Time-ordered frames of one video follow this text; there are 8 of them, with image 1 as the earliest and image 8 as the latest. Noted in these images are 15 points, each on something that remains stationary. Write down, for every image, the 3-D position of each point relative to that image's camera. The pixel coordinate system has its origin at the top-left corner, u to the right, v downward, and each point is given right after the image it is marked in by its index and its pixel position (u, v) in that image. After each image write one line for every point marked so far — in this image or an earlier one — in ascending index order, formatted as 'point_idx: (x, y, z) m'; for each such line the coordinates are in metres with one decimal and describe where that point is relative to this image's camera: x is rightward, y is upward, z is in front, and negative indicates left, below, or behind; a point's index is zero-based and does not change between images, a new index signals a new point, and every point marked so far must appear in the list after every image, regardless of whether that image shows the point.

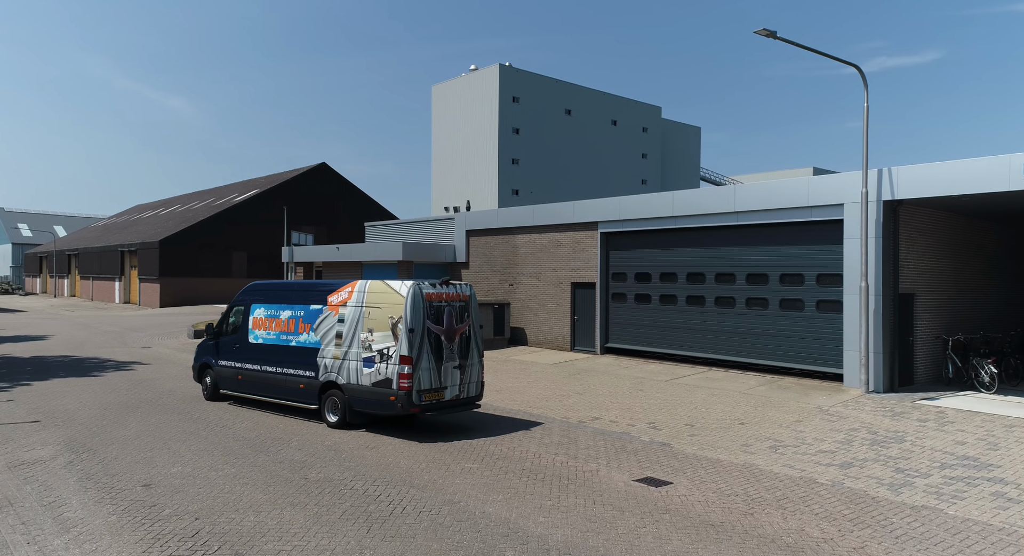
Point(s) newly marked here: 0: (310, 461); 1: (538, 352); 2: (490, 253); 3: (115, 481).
0: (-2.4, -2.2, +7.5) m
1: (+0.7, -2.1, +17.4) m
2: (-0.7, +0.8, +19.7) m
3: (-4.2, -2.1, +6.6) m
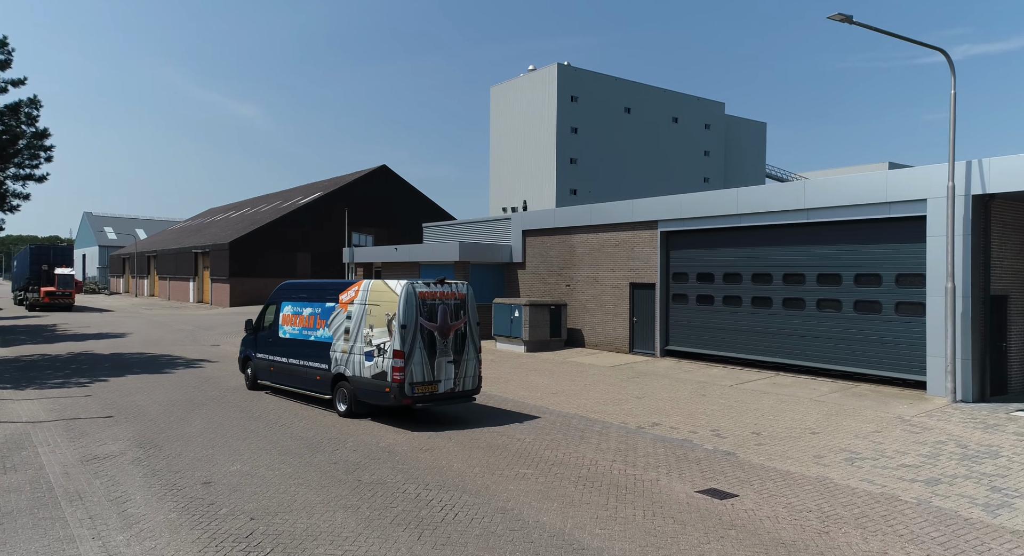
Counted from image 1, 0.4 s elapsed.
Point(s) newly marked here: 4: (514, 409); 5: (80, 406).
0: (-1.8, -2.2, +7.4) m
1: (+2.2, -2.1, +17.1) m
2: (+1.1, +0.8, +19.4) m
3: (-3.6, -2.1, +6.7) m
4: (0.0, -2.3, +10.9) m
5: (-7.0, -2.1, +10.2) m
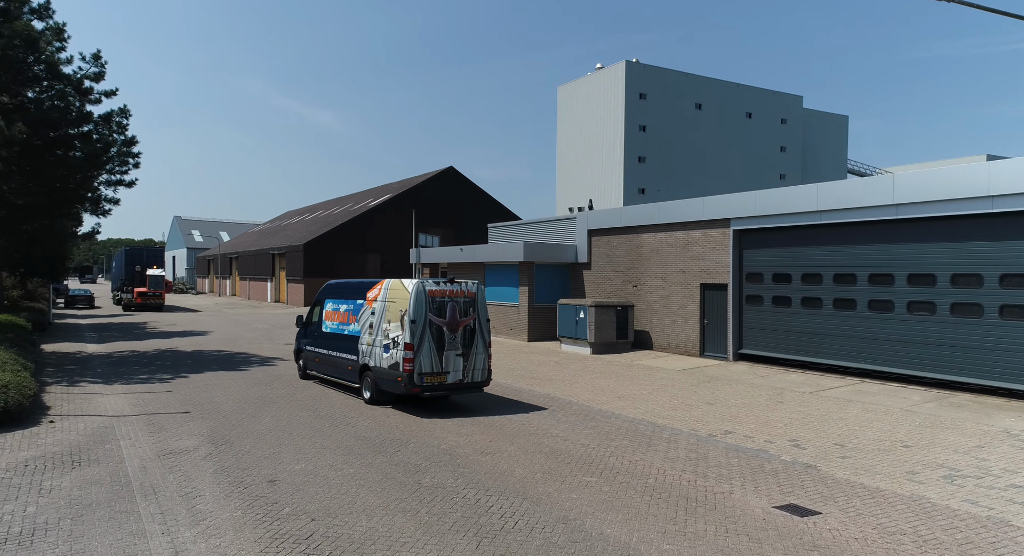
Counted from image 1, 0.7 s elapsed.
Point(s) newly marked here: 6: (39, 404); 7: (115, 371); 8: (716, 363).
0: (-1.0, -2.2, +7.4) m
1: (+4.0, -2.1, +16.5) m
2: (+3.0, +0.8, +19.0) m
3: (-2.9, -2.2, +6.9) m
4: (+1.1, -2.3, +10.6) m
5: (-6.0, -2.1, +10.6) m
6: (-7.4, -2.0, +9.8) m
7: (-9.0, -2.1, +14.2) m
8: (+5.0, -2.1, +15.5) m
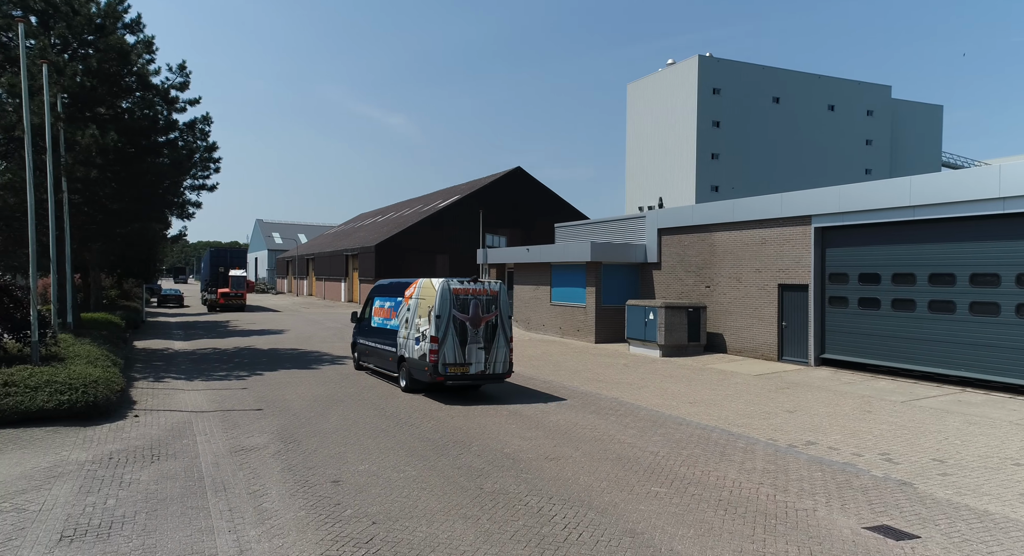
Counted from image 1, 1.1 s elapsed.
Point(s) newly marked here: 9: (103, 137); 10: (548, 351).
0: (-0.3, -2.2, +7.2) m
1: (+5.7, -2.1, +15.8) m
2: (+5.0, +0.8, +18.3) m
3: (-2.2, -2.2, +6.9) m
4: (+2.2, -2.3, +10.2) m
5: (-4.8, -2.1, +11.0) m
6: (-6.4, -2.0, +10.3) m
7: (-7.5, -2.1, +14.9) m
8: (+6.6, -2.1, +14.6) m
9: (-9.0, +3.1, +13.8) m
10: (+1.1, -2.1, +18.3) m
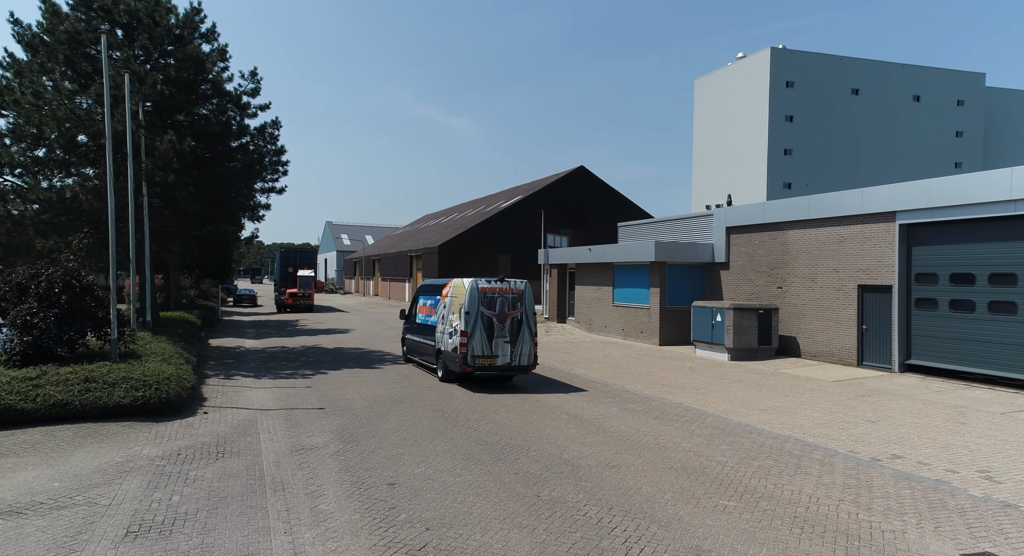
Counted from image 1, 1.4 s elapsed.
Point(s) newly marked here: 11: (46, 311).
0: (+0.4, -2.2, +7.0) m
1: (+7.2, -2.1, +14.9) m
2: (+6.8, +0.8, +17.5) m
3: (-1.6, -2.2, +6.9) m
4: (+3.1, -2.3, +9.7) m
5: (-3.8, -2.1, +11.2) m
6: (-5.4, -2.0, +10.7) m
7: (-6.0, -2.2, +15.4) m
8: (+8.0, -2.1, +13.7) m
9: (-7.7, +3.1, +14.5) m
10: (+2.8, -2.1, +17.9) m
11: (-6.9, -0.5, +9.2) m
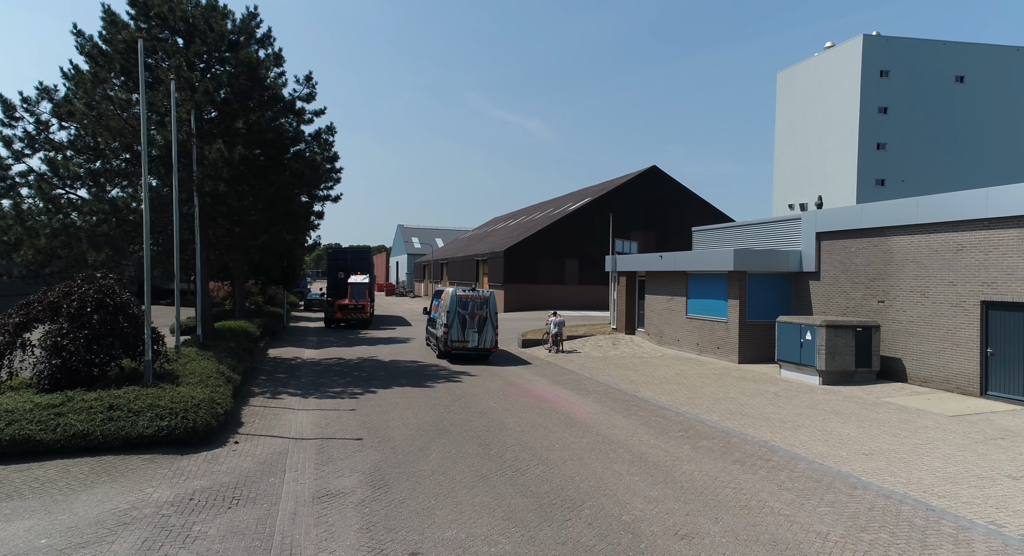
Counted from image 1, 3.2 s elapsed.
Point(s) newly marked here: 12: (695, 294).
0: (+0.8, -2.5, +5.8) m
1: (+8.4, -2.4, +12.8) m
2: (+8.3, +0.5, +15.5) m
3: (-1.2, -2.5, +5.9) m
4: (+3.9, -2.6, +8.2) m
5: (-2.8, -2.4, +10.4) m
6: (-4.5, -2.3, +10.1) m
7: (-4.6, -2.4, +14.8) m
8: (+9.1, -2.4, +11.5) m
9: (-6.3, +2.8, +14.1) m
10: (+4.5, -2.4, +16.3) m
11: (-6.1, -0.8, +8.8) m
12: (+5.6, -0.5, +19.2) m
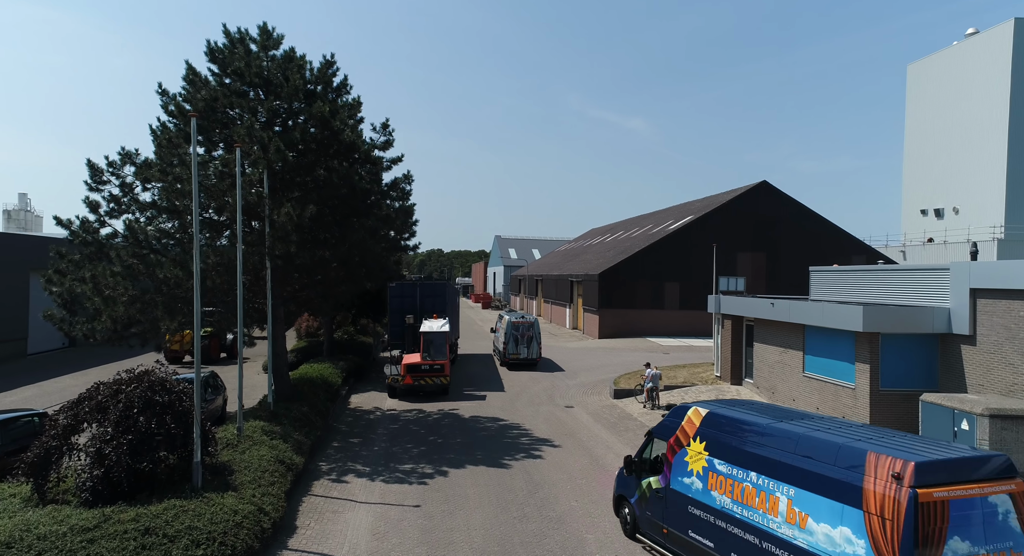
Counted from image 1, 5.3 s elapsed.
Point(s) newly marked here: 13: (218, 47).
0: (+1.2, -3.8, +4.2) m
1: (+9.9, -3.8, +9.9) m
2: (+10.2, -1.0, +12.6) m
3: (-0.7, -3.8, +4.6) m
4: (+4.6, -4.0, +6.1) m
5: (-1.7, -3.8, +9.3) m
6: (-3.3, -3.7, +9.3) m
7: (-2.7, -3.8, +13.9) m
8: (+10.3, -3.8, +8.6) m
9: (-4.5, +1.5, +13.5) m
10: (+6.5, -3.9, +14.0) m
11: (-5.2, -2.1, +8.3) m
12: (+8.1, -1.9, +16.7) m
13: (-6.7, +5.3, +14.3) m
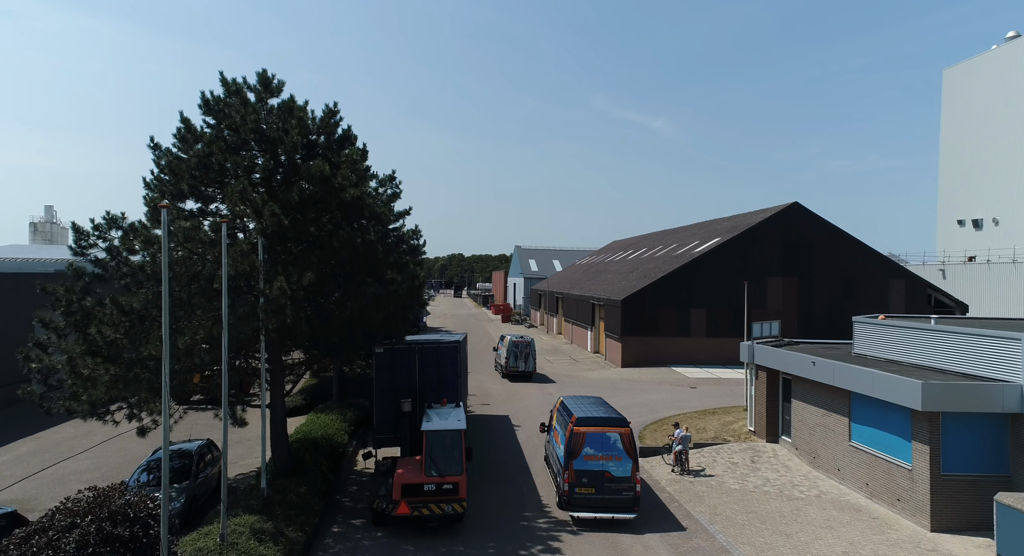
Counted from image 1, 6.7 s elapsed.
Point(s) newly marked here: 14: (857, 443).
0: (+1.2, -5.3, +2.8) m
1: (+10.0, -5.3, +8.3) m
2: (+10.5, -2.5, +11.0) m
3: (-0.7, -5.2, +3.3) m
4: (+4.7, -5.4, +4.6) m
5: (-1.5, -5.2, +8.1) m
6: (-3.2, -5.1, +8.1) m
7: (-2.4, -5.3, +12.7) m
8: (+10.5, -5.3, +6.9) m
9: (-4.2, 0.0, +12.4) m
10: (+6.8, -5.3, +12.5) m
11: (-5.0, -3.5, +7.2) m
12: (+8.5, -3.4, +15.1) m
13: (-6.4, +3.8, +13.3) m
14: (+8.5, -4.1, +15.4) m
